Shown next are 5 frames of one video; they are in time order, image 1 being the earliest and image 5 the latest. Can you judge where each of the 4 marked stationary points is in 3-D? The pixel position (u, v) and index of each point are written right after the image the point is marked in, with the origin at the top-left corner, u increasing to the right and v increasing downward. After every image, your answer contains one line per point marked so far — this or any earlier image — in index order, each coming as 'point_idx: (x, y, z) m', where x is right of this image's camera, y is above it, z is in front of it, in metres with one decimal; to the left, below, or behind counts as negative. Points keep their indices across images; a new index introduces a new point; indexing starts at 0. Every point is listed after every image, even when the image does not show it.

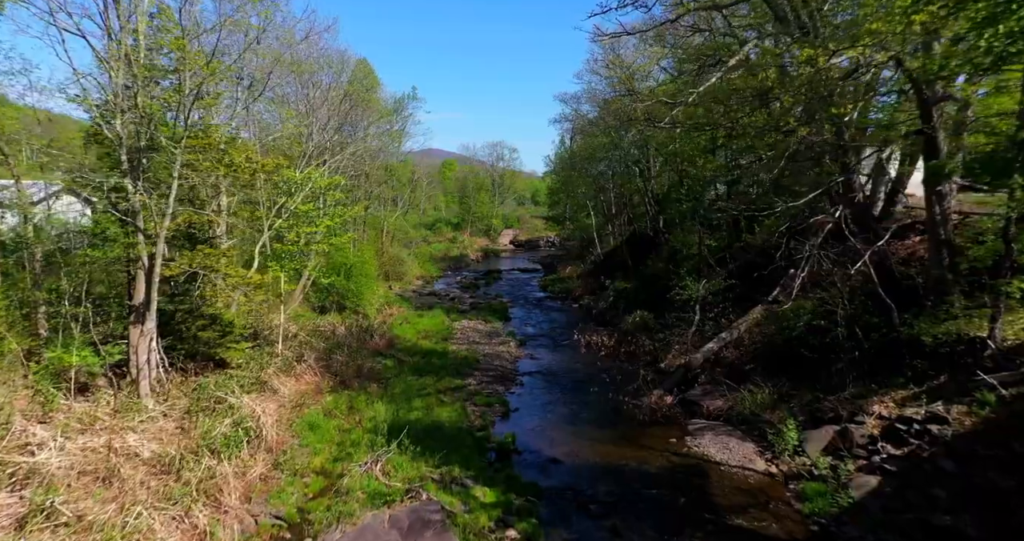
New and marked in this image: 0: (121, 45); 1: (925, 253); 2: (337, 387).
0: (-6.4, +3.7, +10.5) m
1: (+7.8, +0.3, +12.0) m
2: (-3.9, -2.6, +14.3) m
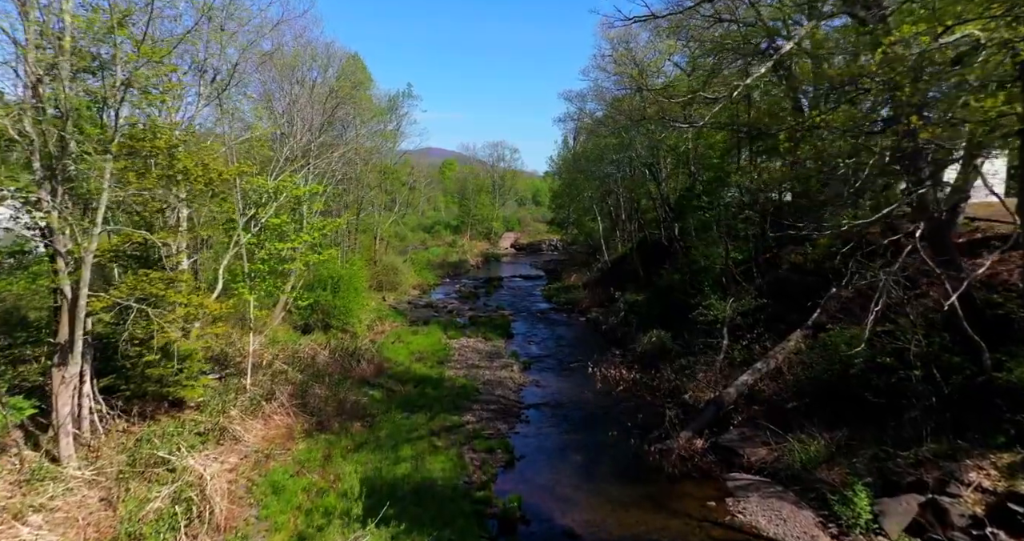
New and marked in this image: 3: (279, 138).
0: (-6.3, +3.3, +8.5) m
1: (+7.9, -0.1, +10.0) m
2: (-3.8, -3.1, +12.3) m
3: (-7.3, +4.2, +19.8) m
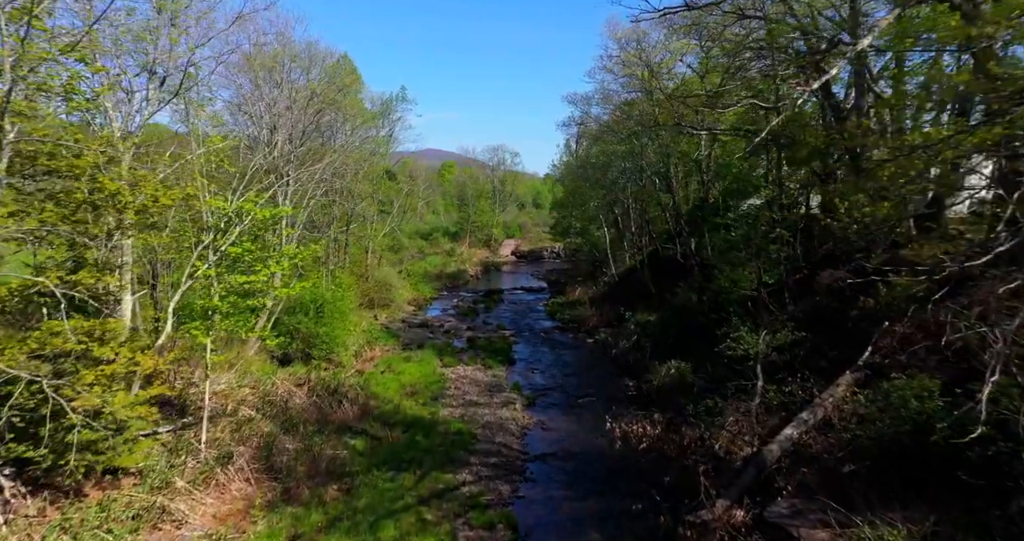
0: (-6.3, +2.7, +6.5) m
1: (+7.9, -0.7, +8.0) m
2: (-3.8, -3.7, +10.3) m
3: (-7.3, +3.5, +17.8) m
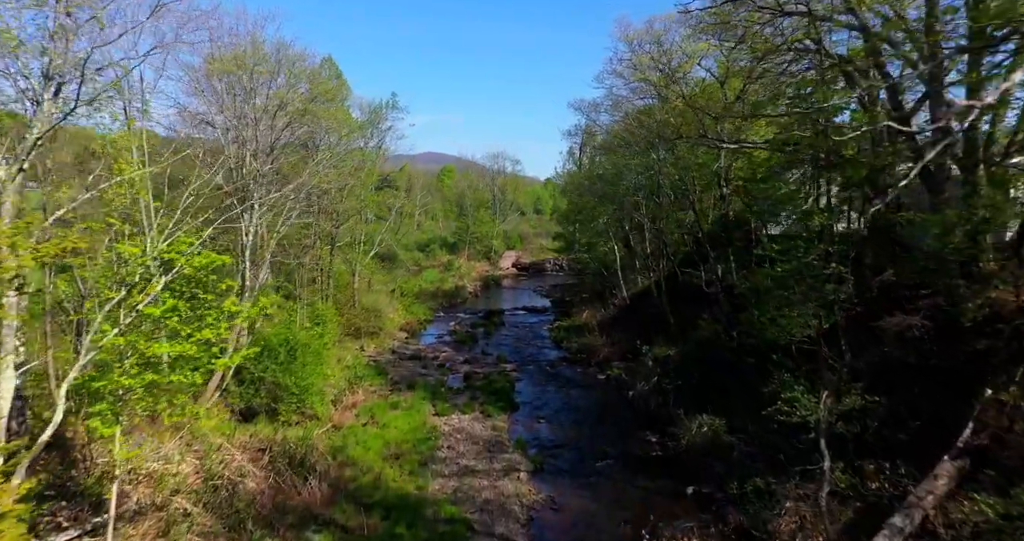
0: (-6.2, +1.8, +3.9) m
1: (+8.0, -1.5, +5.4) m
2: (-3.7, -4.5, +7.6) m
3: (-7.2, +2.6, +15.2) m
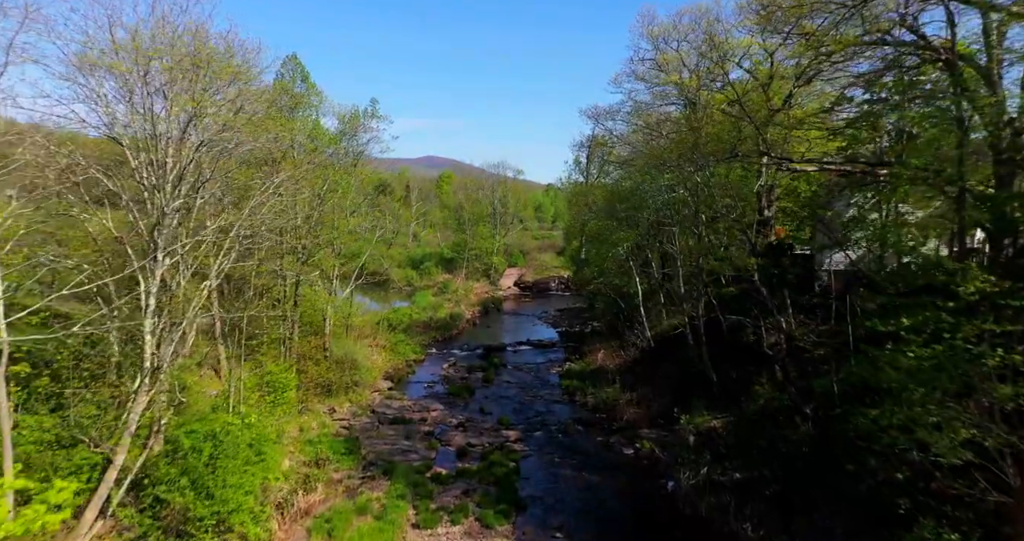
0: (-6.1, +0.7, -0.4) m
1: (+8.1, -2.7, +1.0) m
2: (-3.6, -5.7, +3.2) m
3: (-7.1, +1.4, +10.9) m
